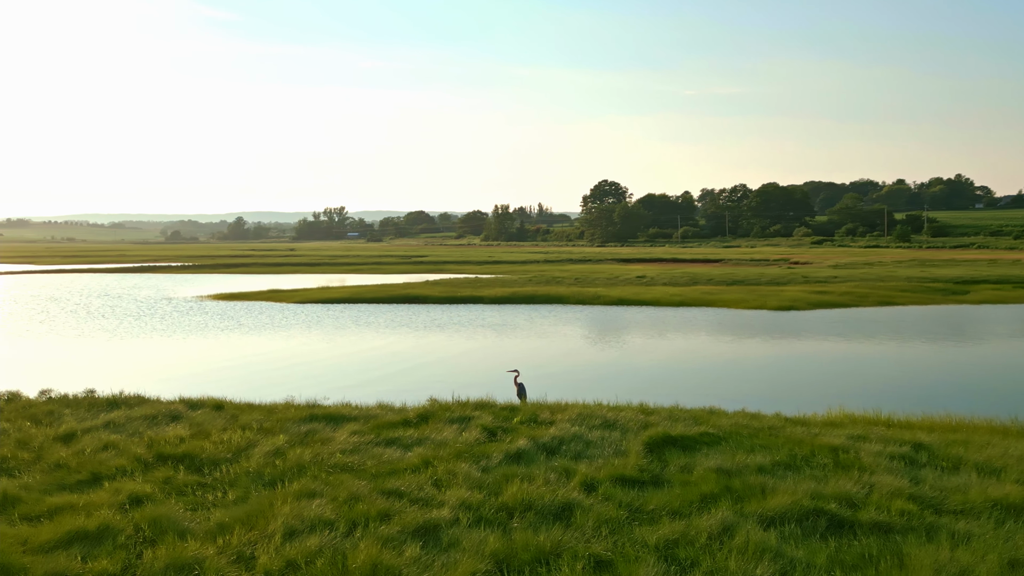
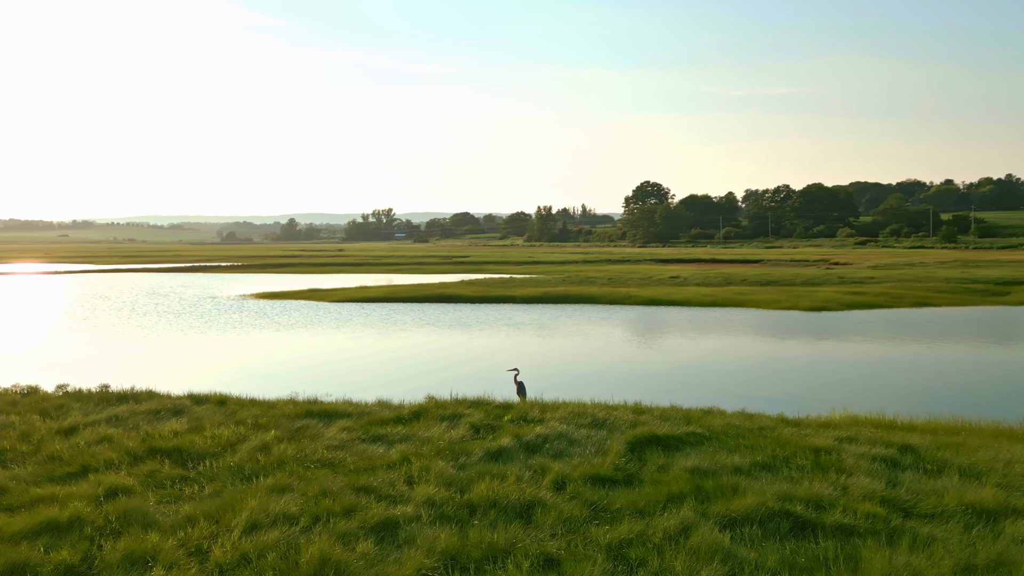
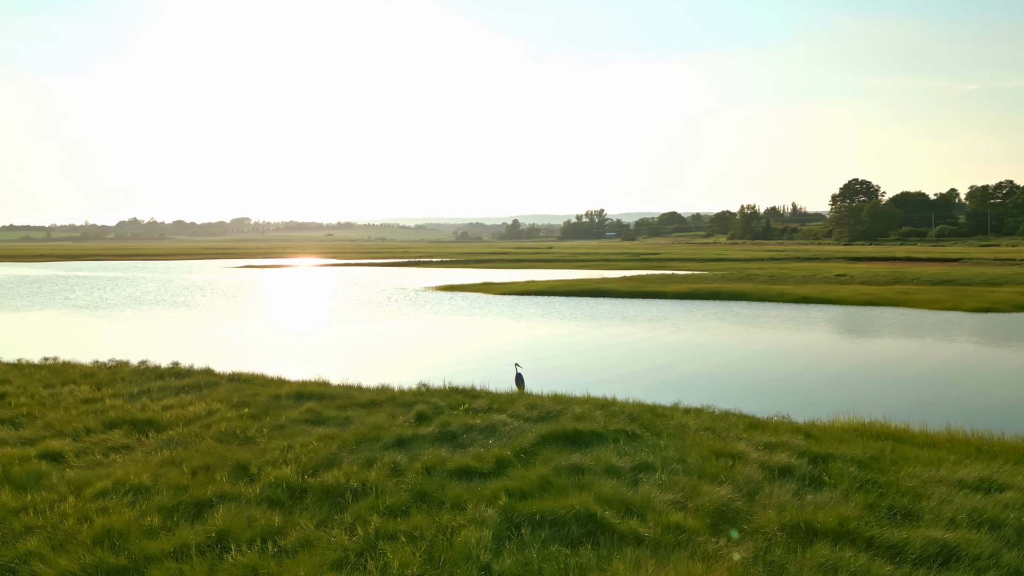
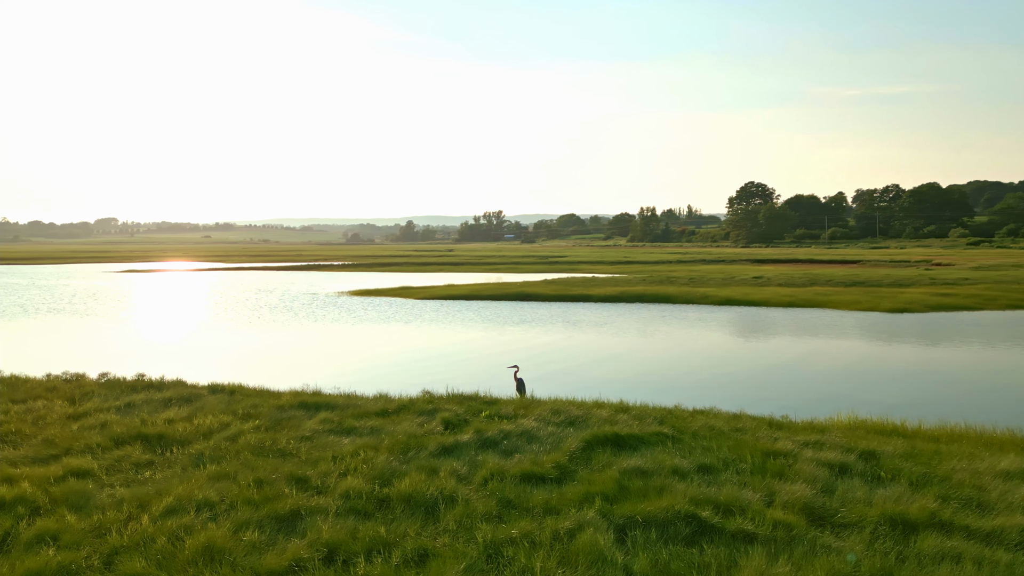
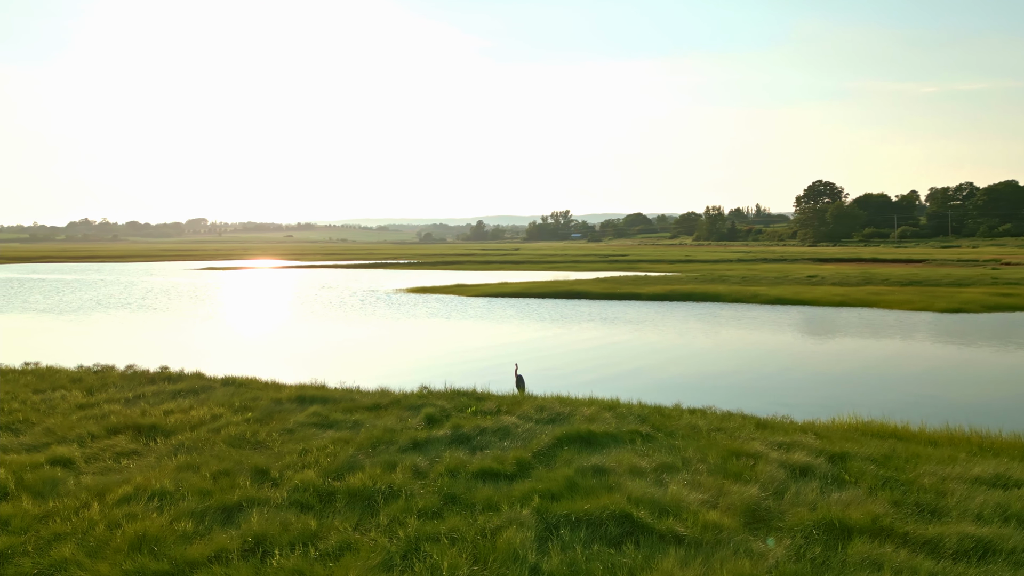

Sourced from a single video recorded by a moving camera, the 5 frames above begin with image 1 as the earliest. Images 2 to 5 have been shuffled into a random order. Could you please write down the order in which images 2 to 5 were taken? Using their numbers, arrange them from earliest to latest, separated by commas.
2, 4, 5, 3
